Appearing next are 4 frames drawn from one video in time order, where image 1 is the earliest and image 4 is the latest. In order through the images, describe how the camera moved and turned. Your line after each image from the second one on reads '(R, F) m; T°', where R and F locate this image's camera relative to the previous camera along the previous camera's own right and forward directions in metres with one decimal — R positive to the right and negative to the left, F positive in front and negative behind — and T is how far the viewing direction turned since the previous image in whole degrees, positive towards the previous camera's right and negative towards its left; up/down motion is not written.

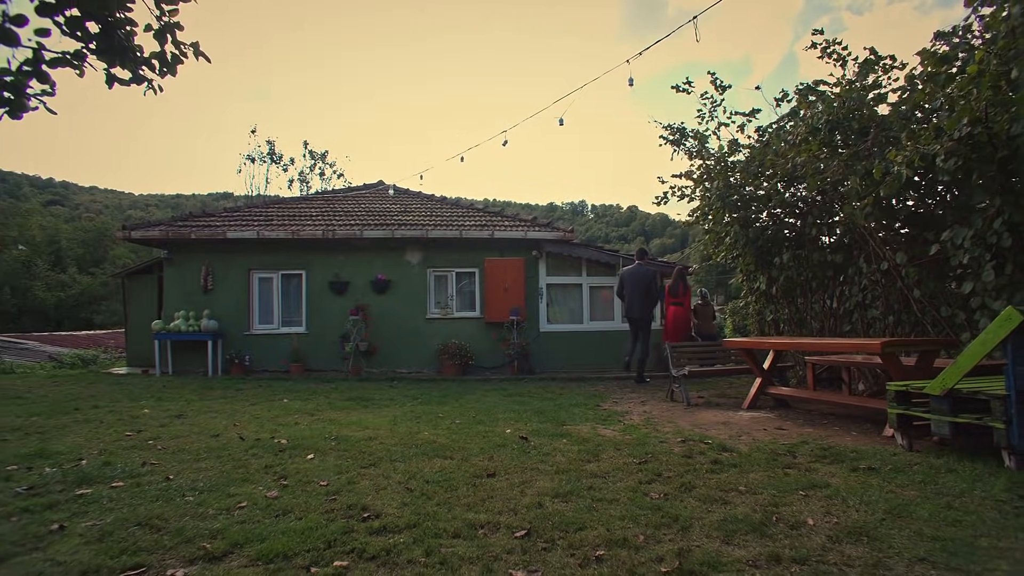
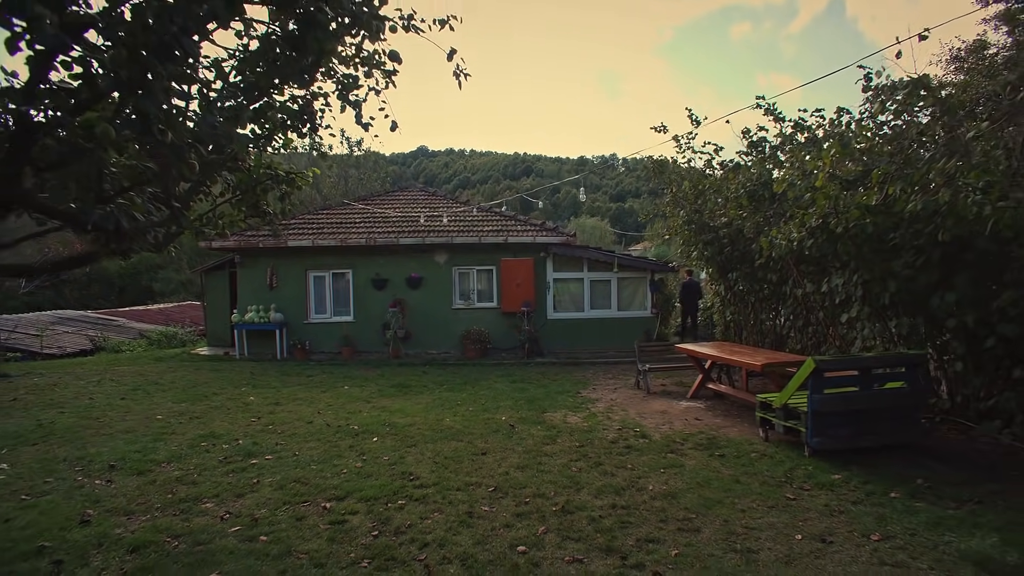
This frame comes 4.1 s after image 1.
(+0.4, -2.0) m; -3°
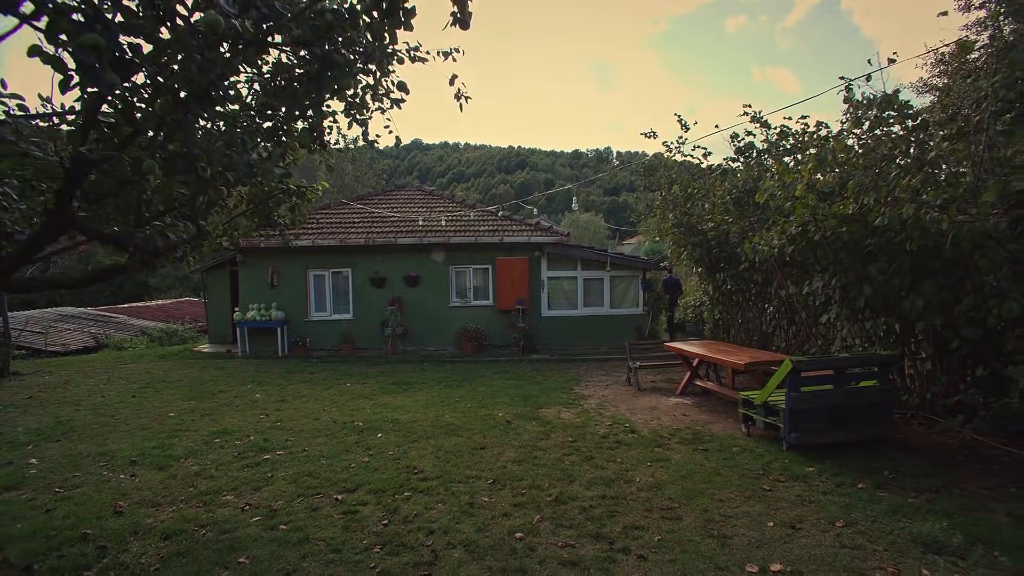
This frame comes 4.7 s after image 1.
(0.0, -0.3) m; +1°
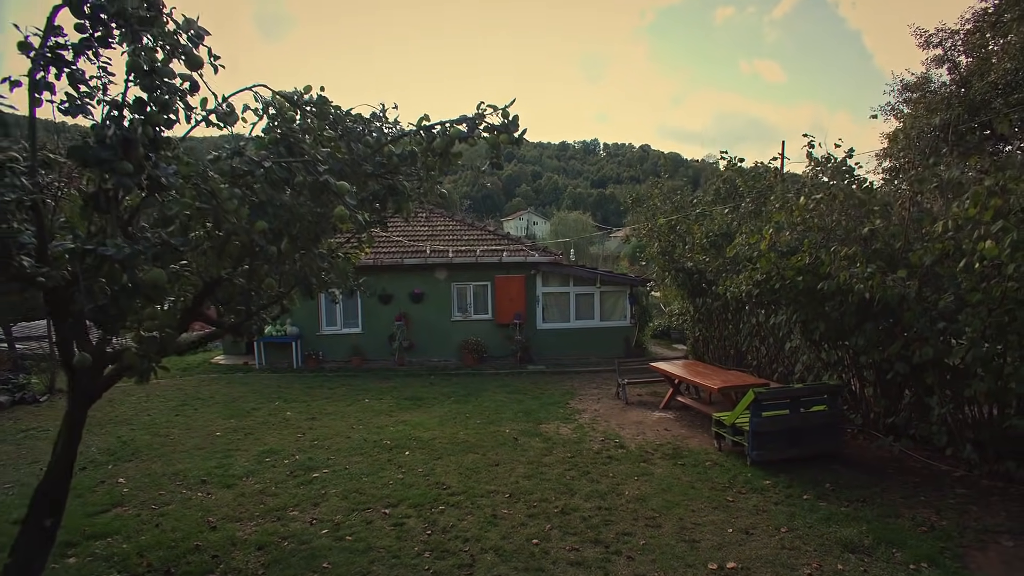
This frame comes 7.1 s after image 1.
(-0.2, -1.0) m; +1°
